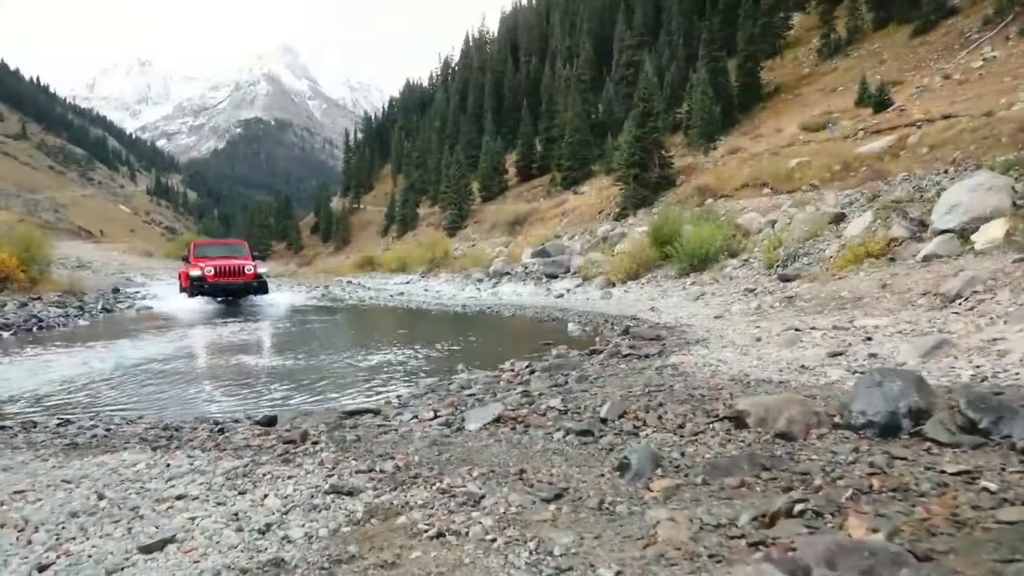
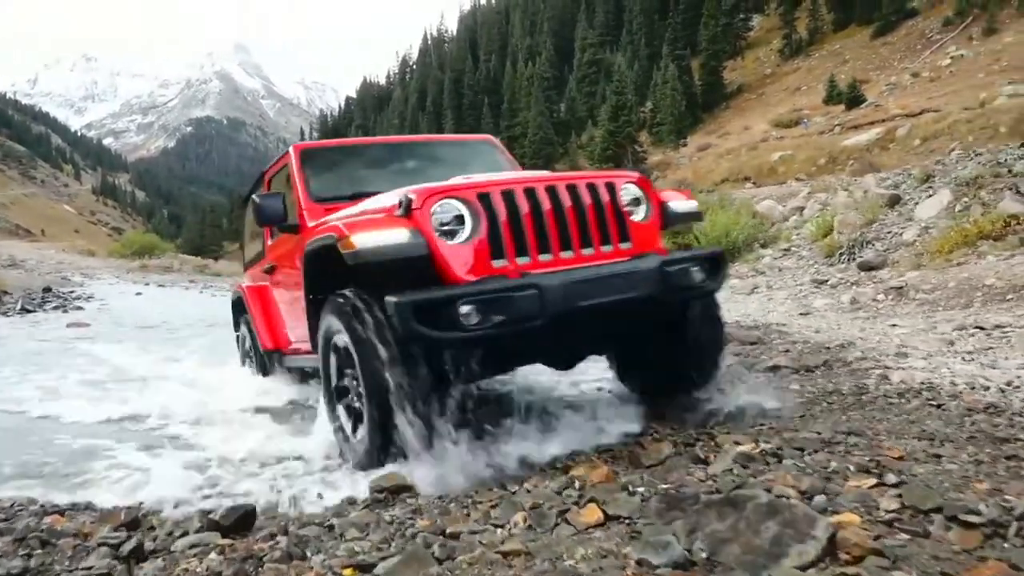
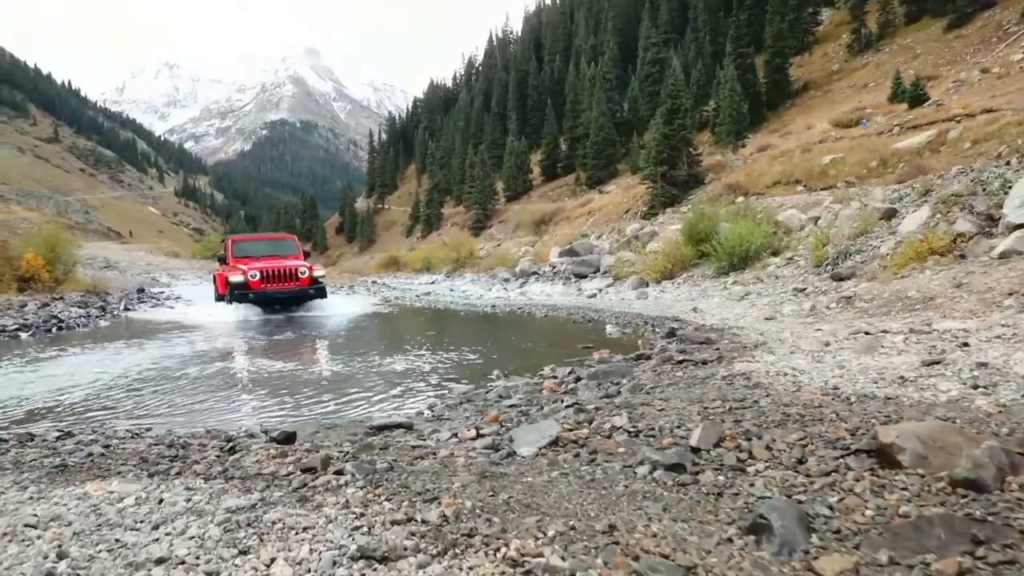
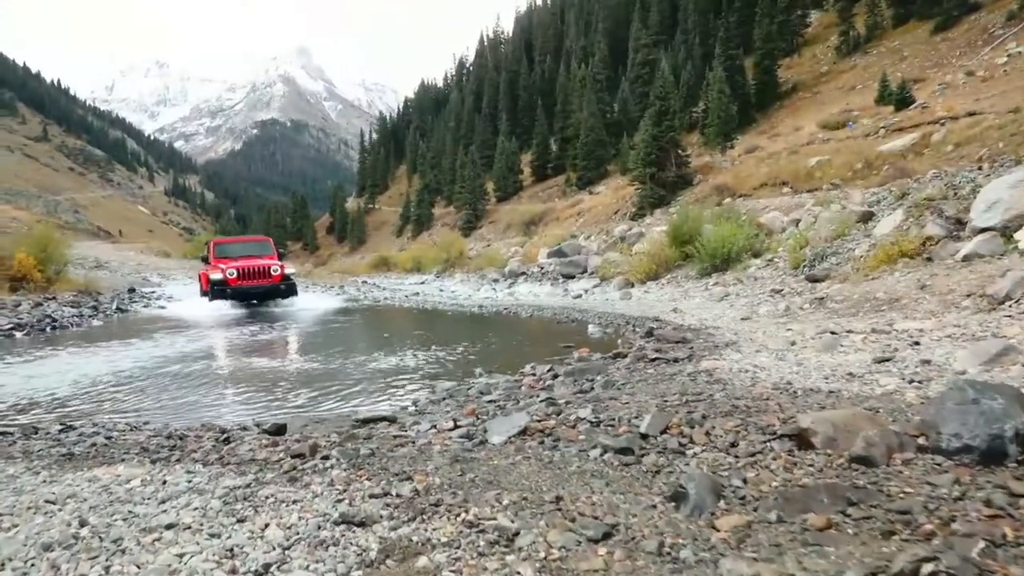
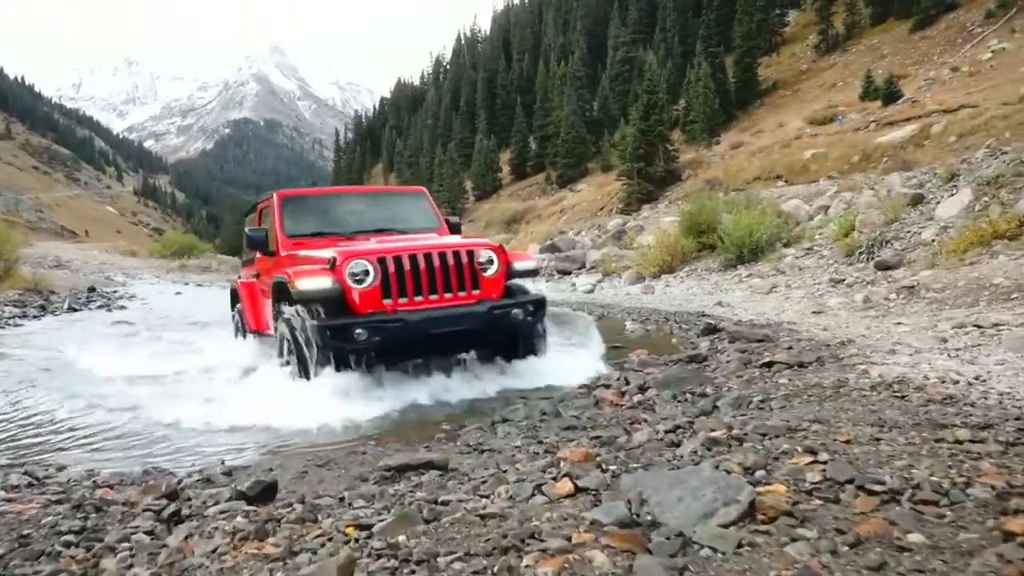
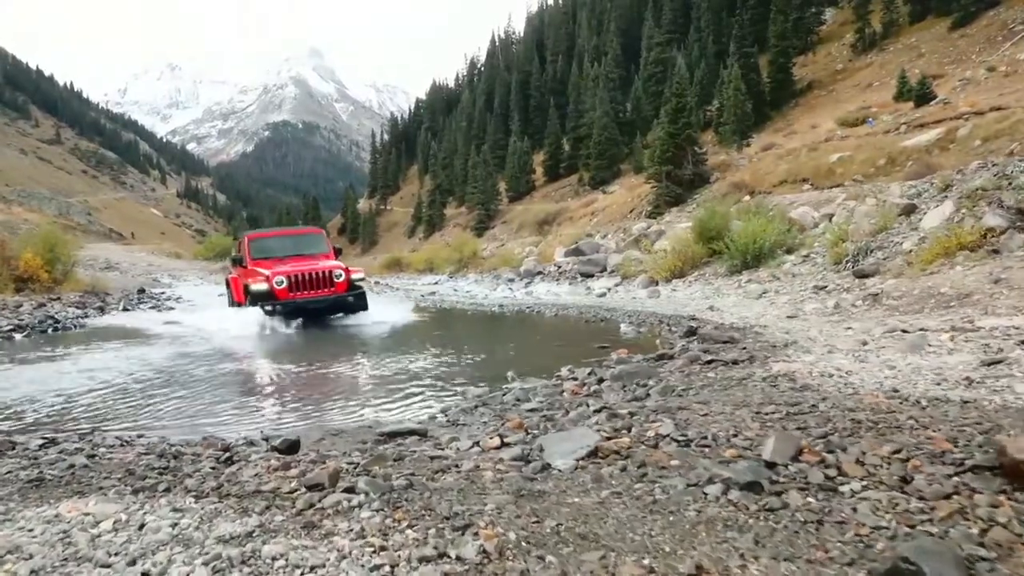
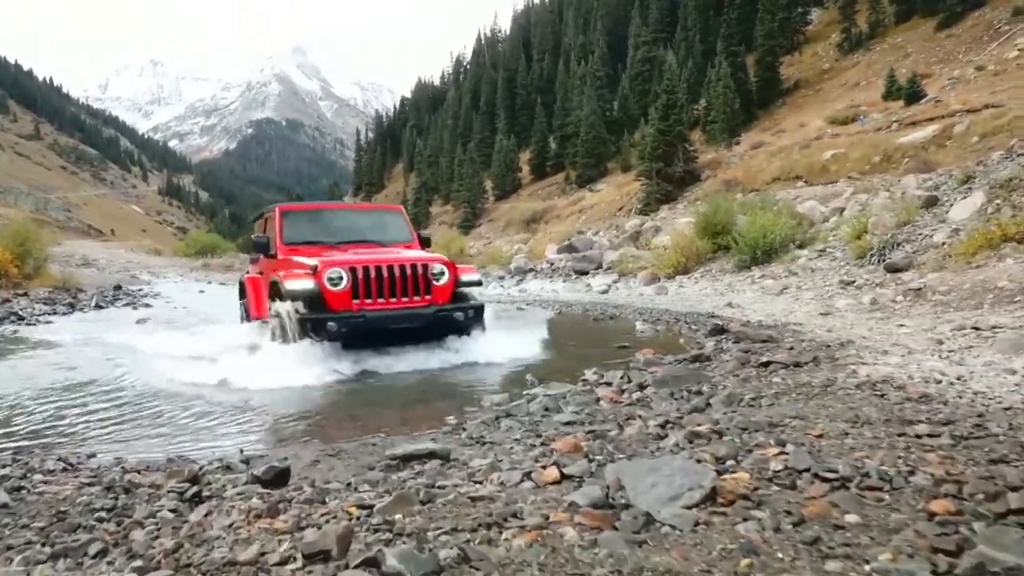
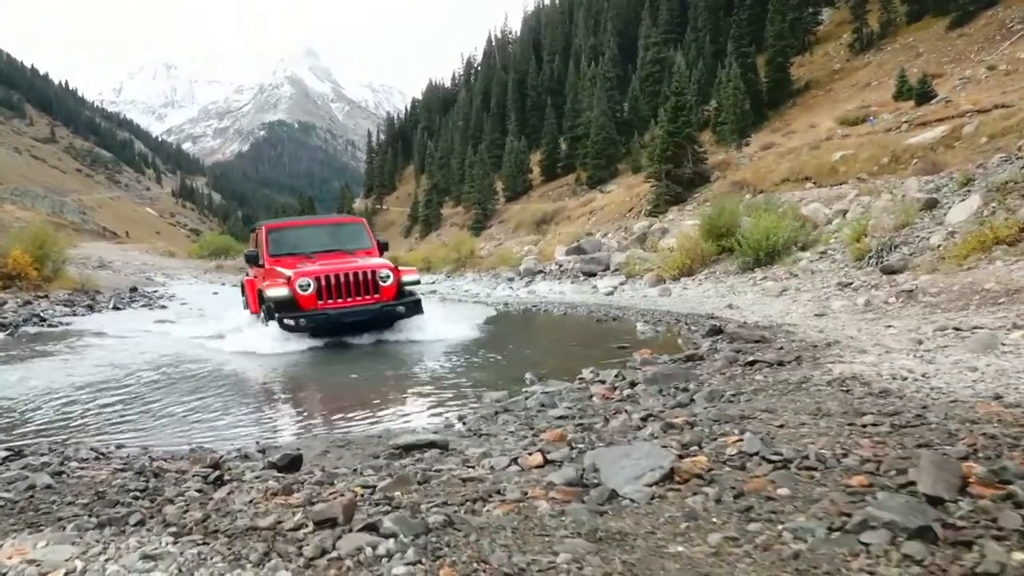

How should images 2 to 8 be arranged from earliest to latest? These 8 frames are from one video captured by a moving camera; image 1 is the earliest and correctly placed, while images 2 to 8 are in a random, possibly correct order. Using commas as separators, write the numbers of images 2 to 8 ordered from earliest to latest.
4, 3, 6, 8, 7, 5, 2
